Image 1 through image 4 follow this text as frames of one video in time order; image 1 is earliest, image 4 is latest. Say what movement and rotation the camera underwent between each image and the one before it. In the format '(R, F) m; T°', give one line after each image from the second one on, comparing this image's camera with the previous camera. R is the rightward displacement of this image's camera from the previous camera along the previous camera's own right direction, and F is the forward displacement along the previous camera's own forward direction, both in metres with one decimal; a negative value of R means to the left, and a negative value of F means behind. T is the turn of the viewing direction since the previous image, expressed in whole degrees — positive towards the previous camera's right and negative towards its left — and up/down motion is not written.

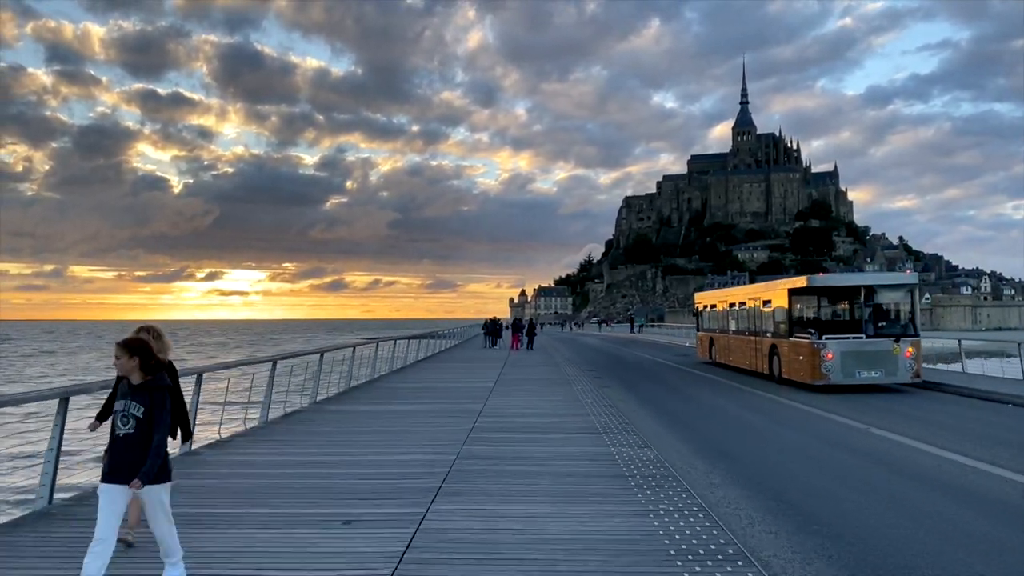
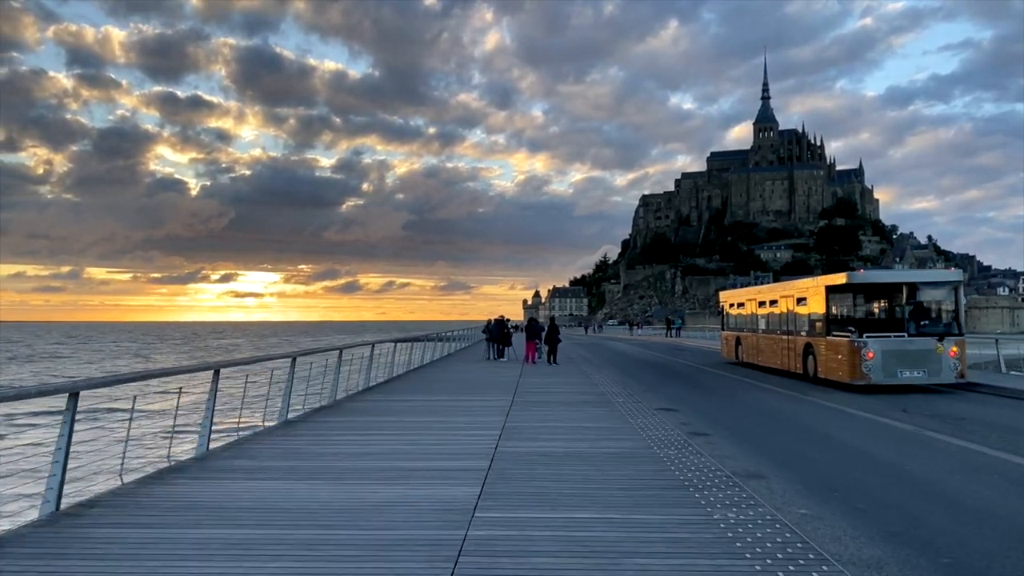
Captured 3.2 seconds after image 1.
(+0.4, +3.6) m; -1°
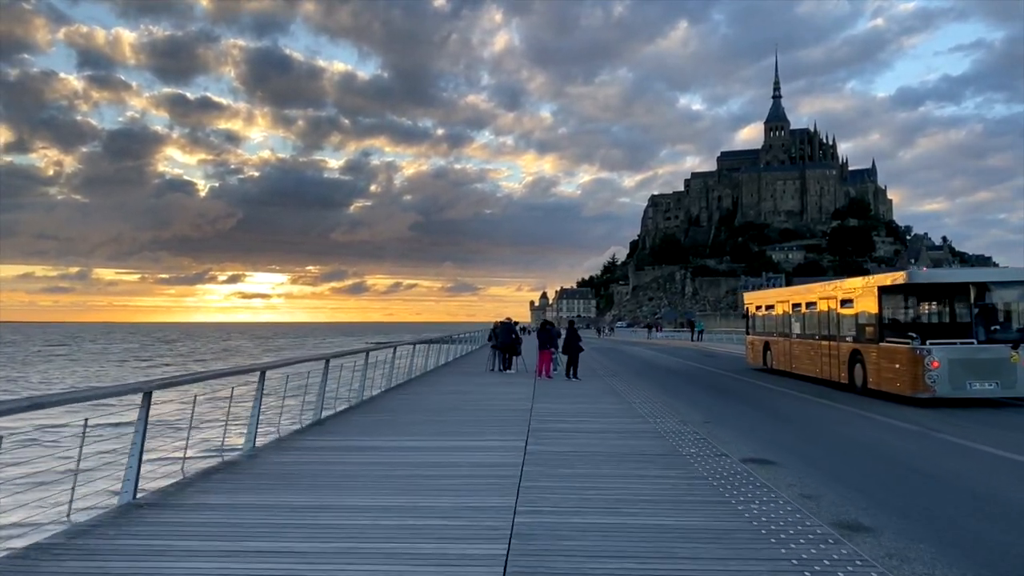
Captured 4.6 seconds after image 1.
(+0.1, +1.6) m; 0°
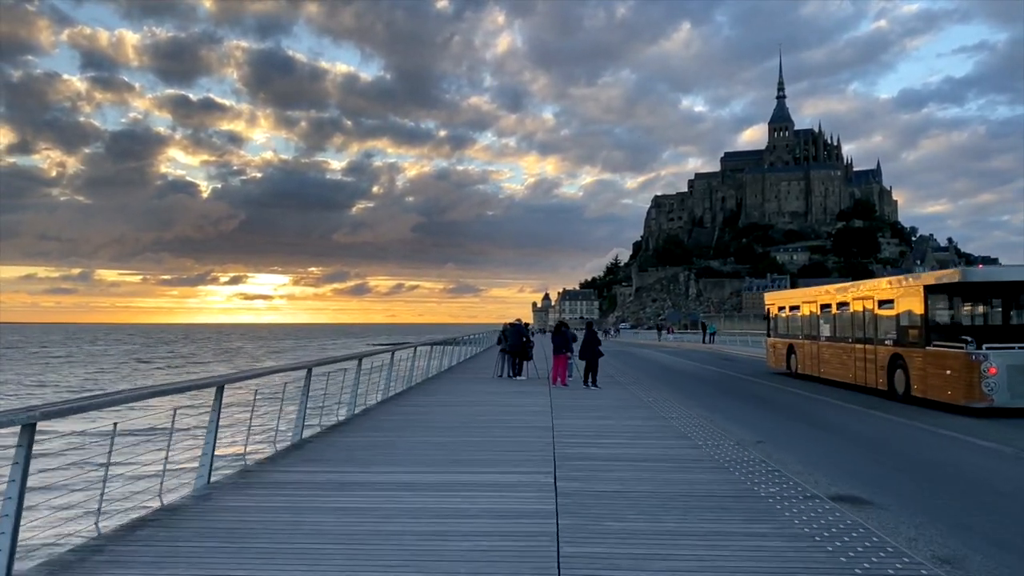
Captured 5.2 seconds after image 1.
(0.0, +0.6) m; 0°
